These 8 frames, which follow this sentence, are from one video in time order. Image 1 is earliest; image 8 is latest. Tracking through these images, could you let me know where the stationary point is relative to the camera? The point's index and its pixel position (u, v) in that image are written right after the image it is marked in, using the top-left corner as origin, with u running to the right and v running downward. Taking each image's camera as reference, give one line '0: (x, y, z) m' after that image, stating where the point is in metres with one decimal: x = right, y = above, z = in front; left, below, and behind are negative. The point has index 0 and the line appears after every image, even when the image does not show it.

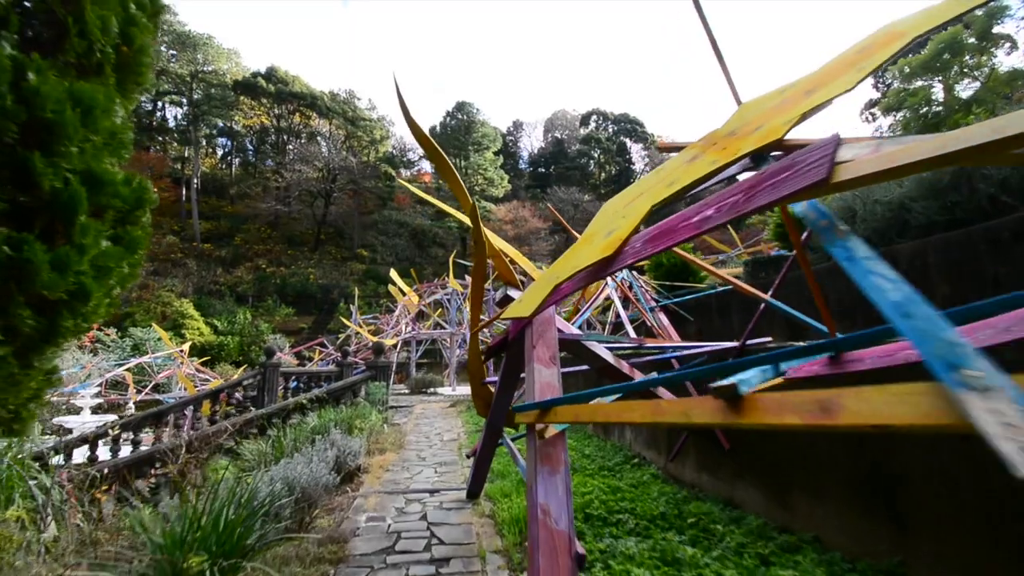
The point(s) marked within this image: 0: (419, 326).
0: (-2.6, -1.1, +14.0) m
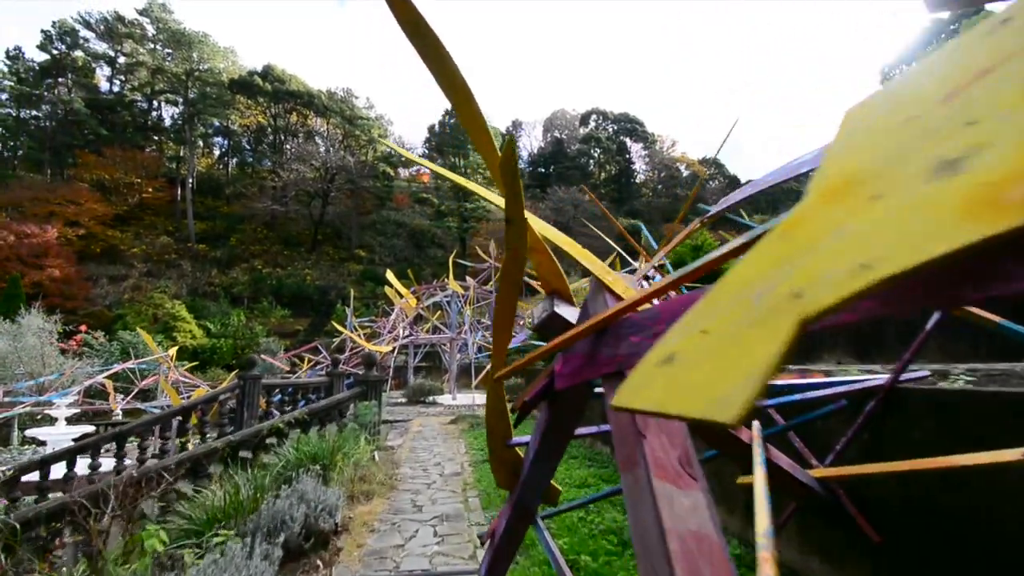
0: (-2.5, -1.1, +13.3) m
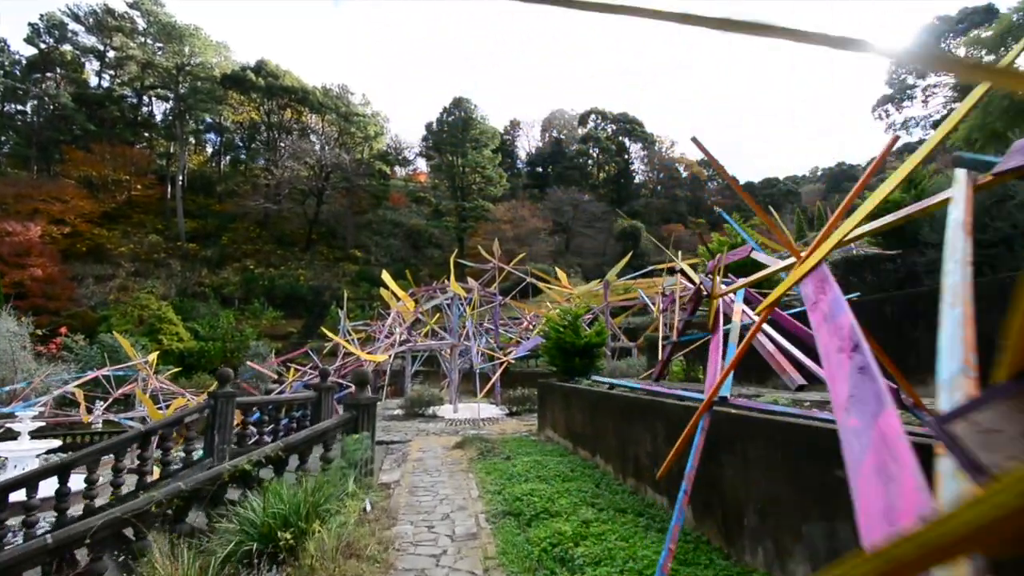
0: (-2.4, -1.1, +12.5) m
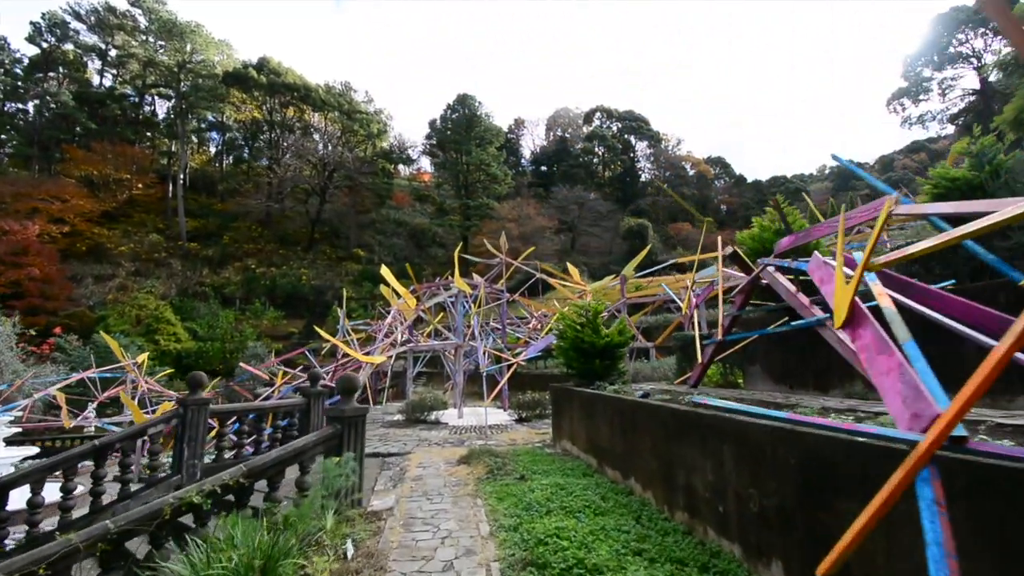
0: (-2.3, -1.1, +11.9) m
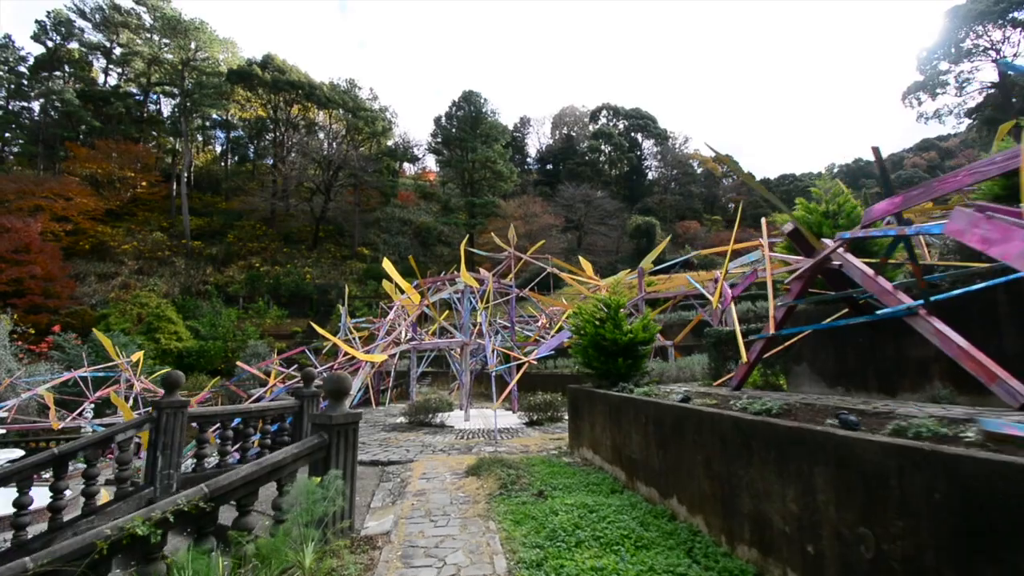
0: (-2.1, -1.0, +11.4) m
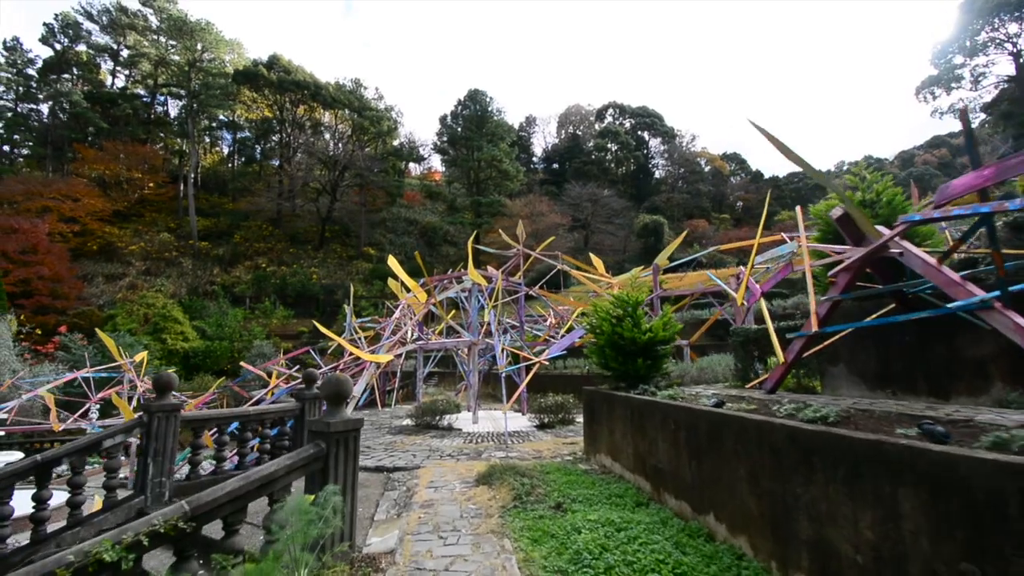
0: (-1.9, -1.0, +11.2) m
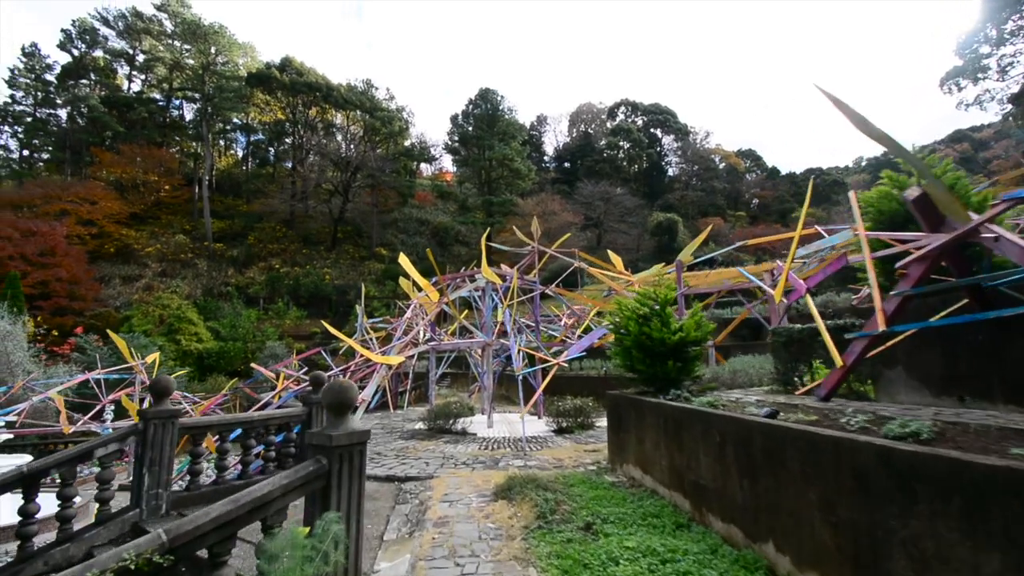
0: (-1.6, -1.0, +10.9) m
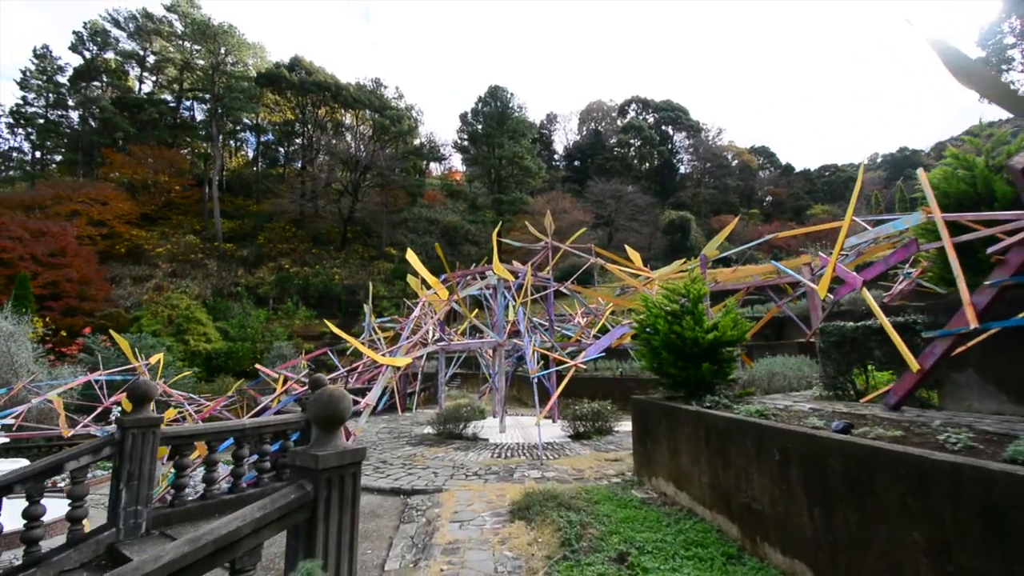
0: (-1.3, -0.9, +10.6) m
